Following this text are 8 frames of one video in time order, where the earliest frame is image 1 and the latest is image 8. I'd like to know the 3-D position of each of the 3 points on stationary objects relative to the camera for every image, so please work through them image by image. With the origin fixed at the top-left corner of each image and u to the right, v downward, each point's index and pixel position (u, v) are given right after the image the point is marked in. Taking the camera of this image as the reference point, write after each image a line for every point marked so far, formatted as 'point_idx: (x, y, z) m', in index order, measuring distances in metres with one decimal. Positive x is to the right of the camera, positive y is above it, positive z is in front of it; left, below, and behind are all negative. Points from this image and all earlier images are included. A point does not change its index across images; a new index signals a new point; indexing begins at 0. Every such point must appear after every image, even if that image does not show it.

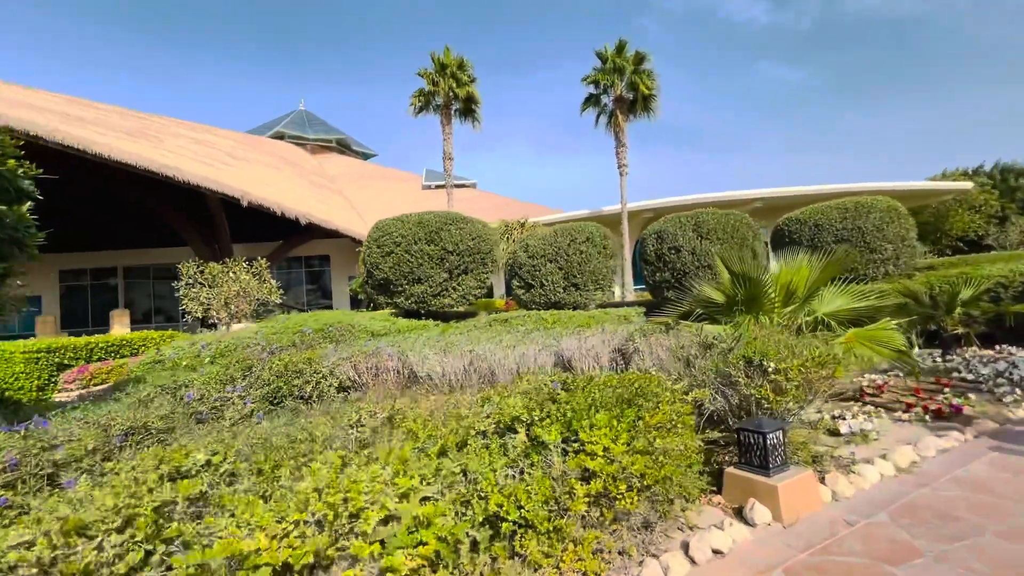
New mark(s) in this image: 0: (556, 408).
0: (+0.3, -0.7, +2.8) m
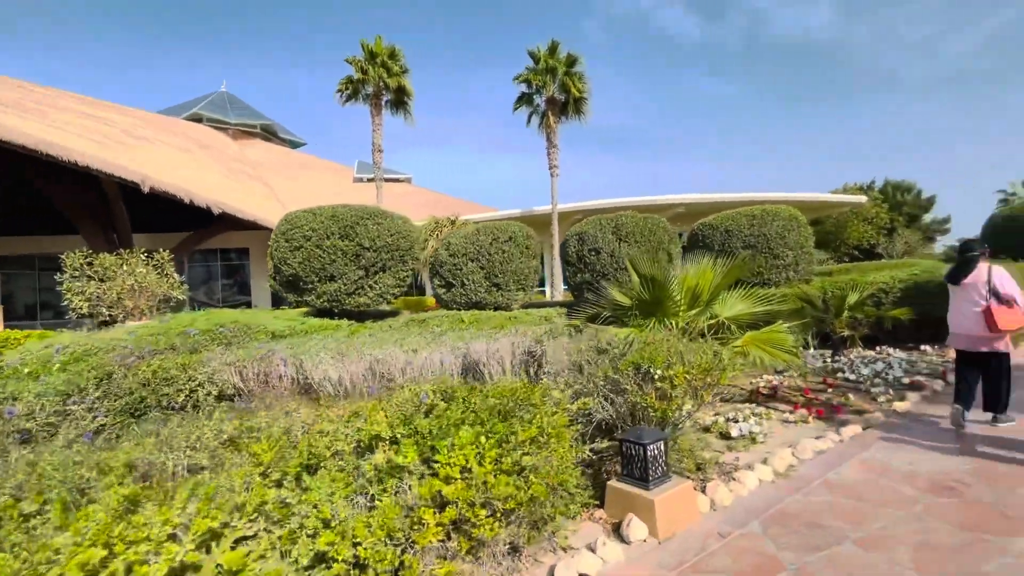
0: (-0.5, -0.7, +2.5) m
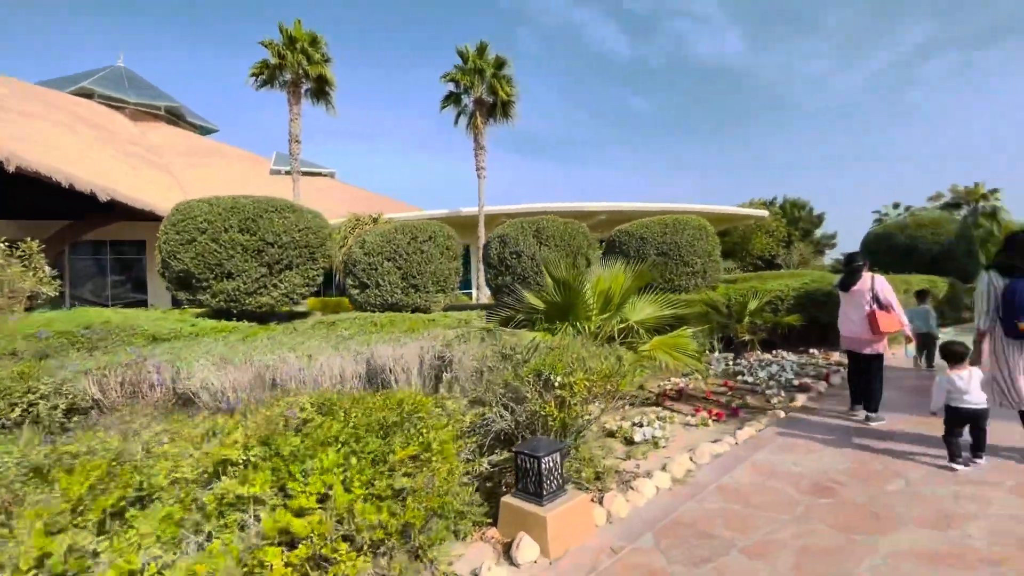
0: (-1.0, -0.7, +2.2) m
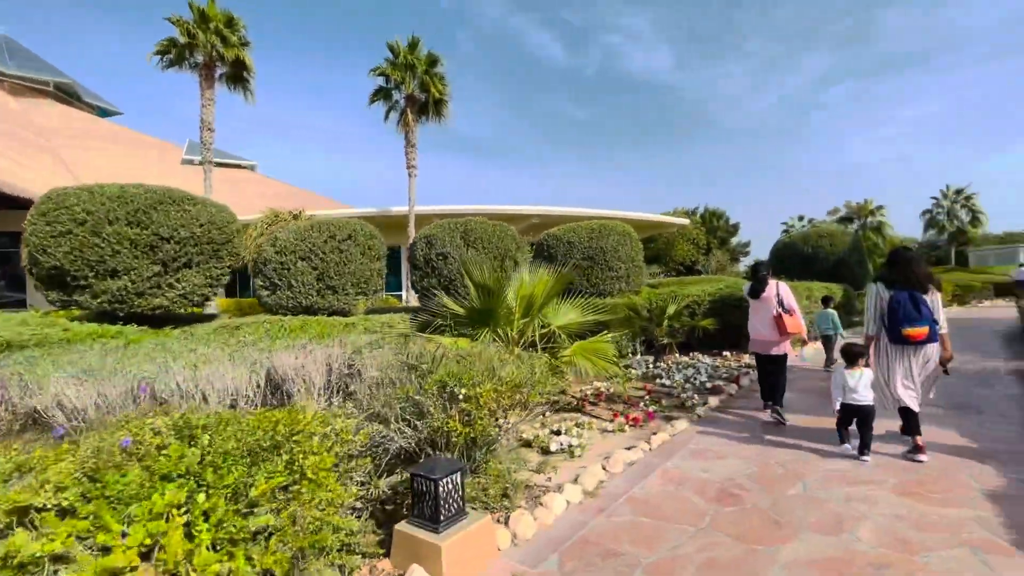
0: (-1.5, -0.7, +1.8) m
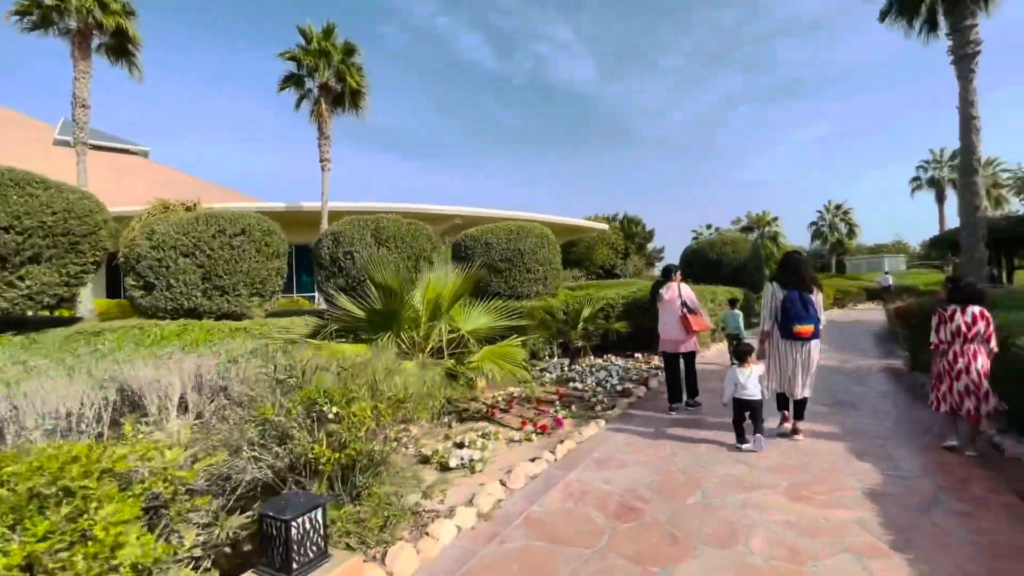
0: (-1.9, -0.7, +1.2) m
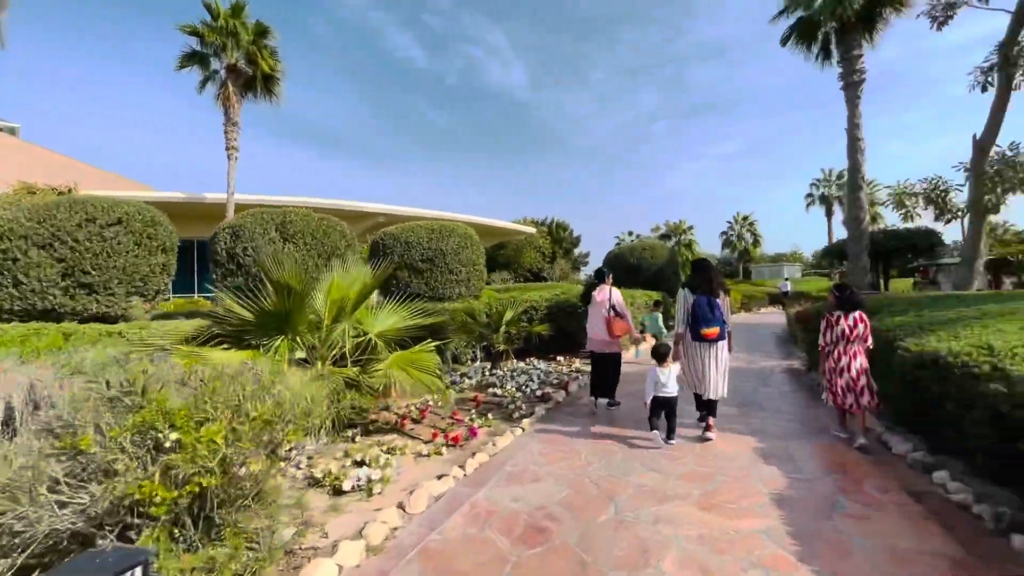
0: (-2.2, -0.7, +0.6) m
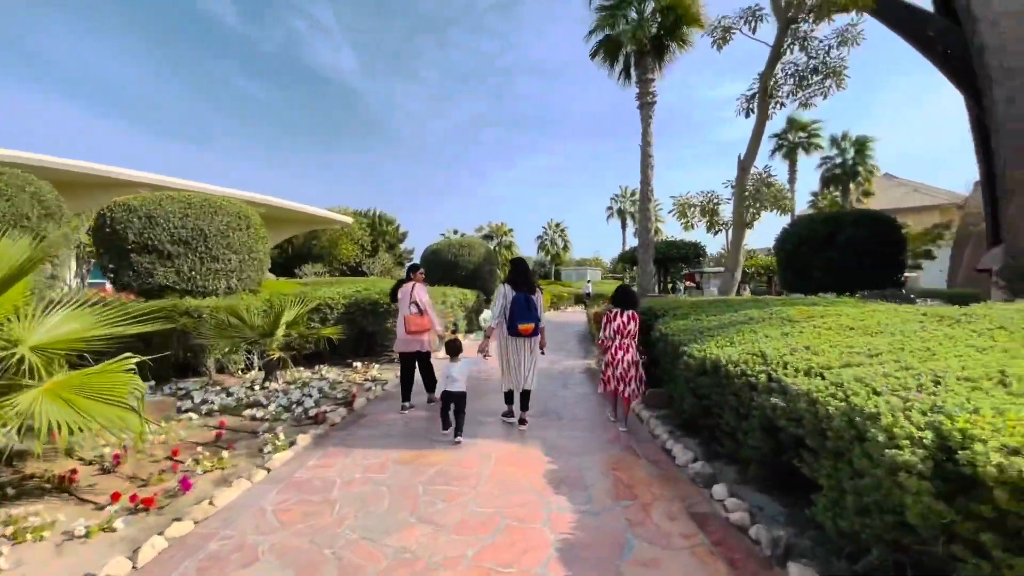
0: (-2.5, -0.6, -1.1) m
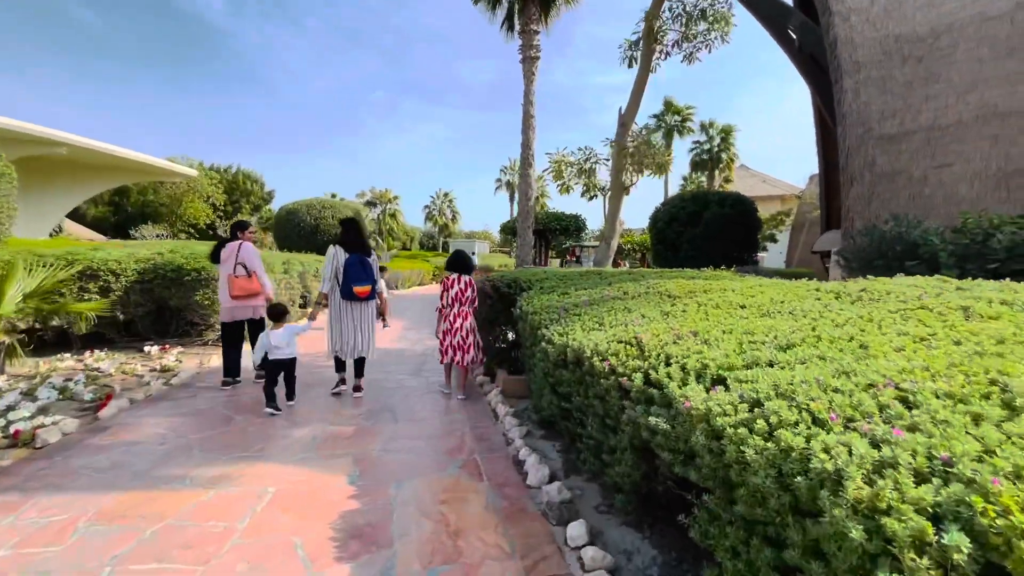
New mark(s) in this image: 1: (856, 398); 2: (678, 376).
0: (-2.5, -0.6, -2.8) m
1: (+0.9, -0.3, +1.2) m
2: (+0.6, -0.3, +1.7) m
